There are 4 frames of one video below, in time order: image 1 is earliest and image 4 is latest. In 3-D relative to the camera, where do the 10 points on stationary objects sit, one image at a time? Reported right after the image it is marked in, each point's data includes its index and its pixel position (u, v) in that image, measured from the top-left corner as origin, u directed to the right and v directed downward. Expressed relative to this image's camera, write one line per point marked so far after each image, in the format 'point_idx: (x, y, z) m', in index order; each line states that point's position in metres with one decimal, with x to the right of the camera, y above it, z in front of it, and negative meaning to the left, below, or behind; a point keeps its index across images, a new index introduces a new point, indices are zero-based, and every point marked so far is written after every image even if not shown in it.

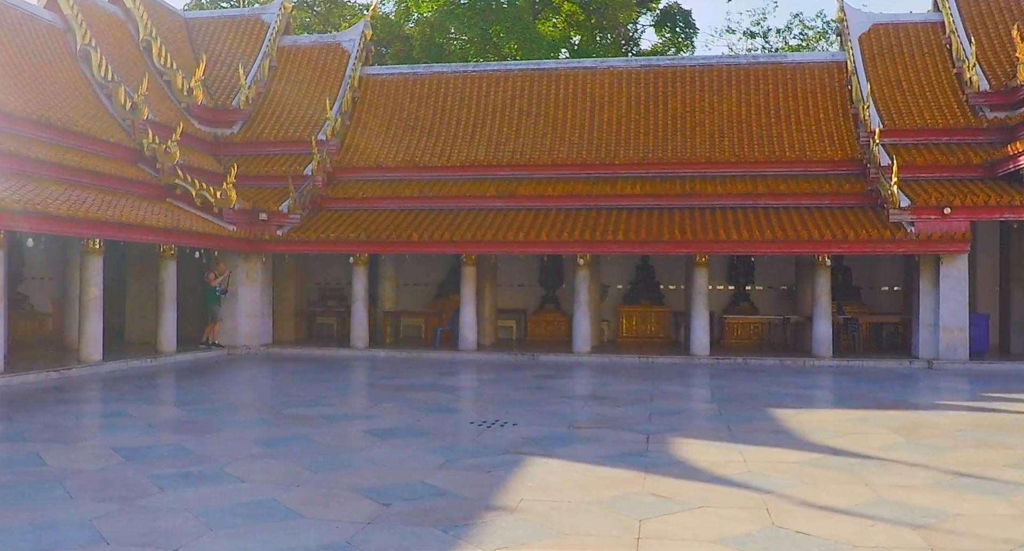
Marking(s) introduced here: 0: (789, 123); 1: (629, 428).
0: (+6.0, +3.3, +18.6) m
1: (+1.2, -1.6, +8.8) m
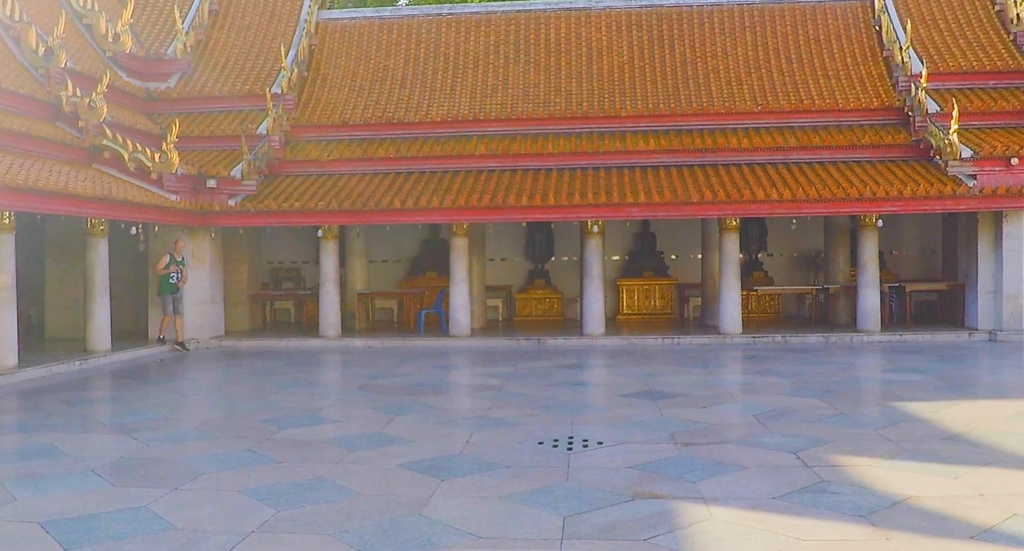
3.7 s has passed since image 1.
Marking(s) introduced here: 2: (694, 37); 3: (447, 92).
0: (+5.7, +4.0, +16.6) m
1: (+1.9, -1.3, +6.6) m
2: (+3.6, +4.9, +17.7) m
3: (-1.3, +3.6, +17.0) m
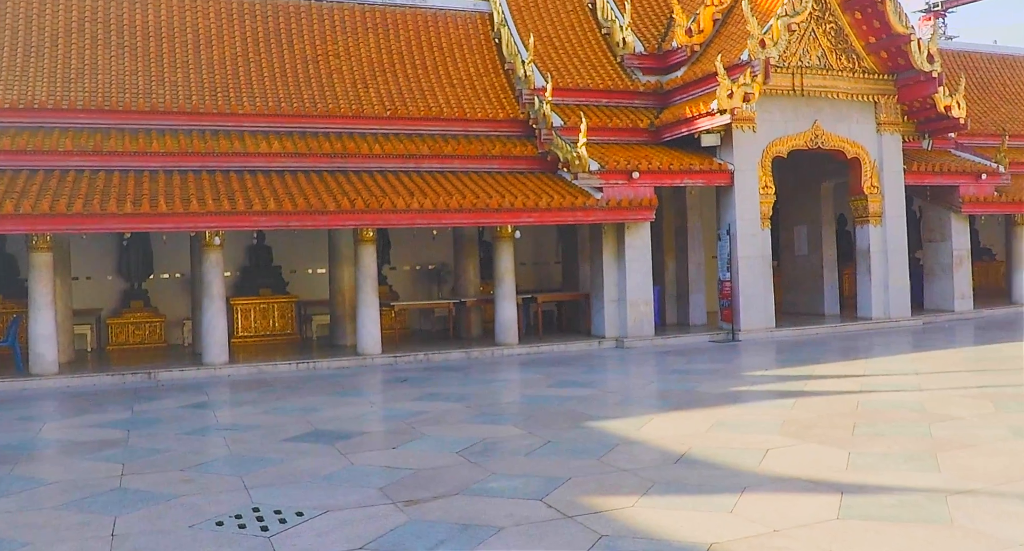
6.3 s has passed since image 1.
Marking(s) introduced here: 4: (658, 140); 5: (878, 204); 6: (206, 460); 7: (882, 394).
0: (-1.4, +3.8, +16.4) m
1: (-0.2, -1.4, +5.7) m
2: (-3.7, +4.6, +16.4) m
3: (-7.8, +3.2, +13.5) m
4: (+2.7, +2.6, +16.3) m
5: (+6.7, +1.3, +15.8) m
6: (-2.6, -1.6, +7.4) m
7: (+3.5, -1.1, +8.1) m
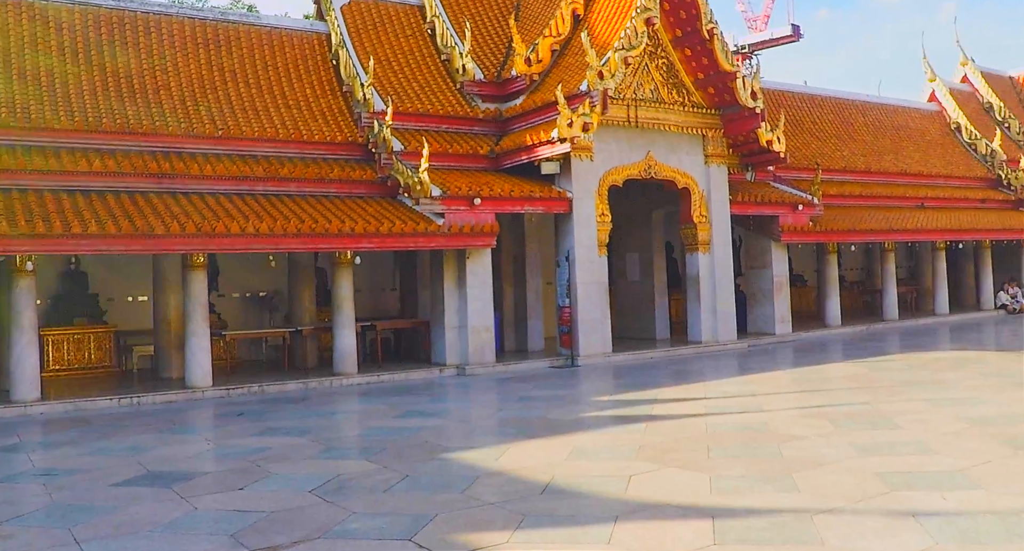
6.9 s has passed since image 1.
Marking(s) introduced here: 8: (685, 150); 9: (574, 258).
0: (-4.3, +3.3, +15.7) m
1: (-1.0, -1.6, +5.3) m
2: (-6.6, +4.1, +15.3) m
3: (-10.1, +2.8, +11.7) m
4: (-0.3, +2.1, +16.4) m
5: (+3.7, +0.8, +16.7) m
6: (-3.8, -1.8, +6.5) m
7: (+2.1, -1.4, +8.4) m
8: (+3.3, +2.4, +16.6) m
9: (+1.1, +0.3, +15.4) m
